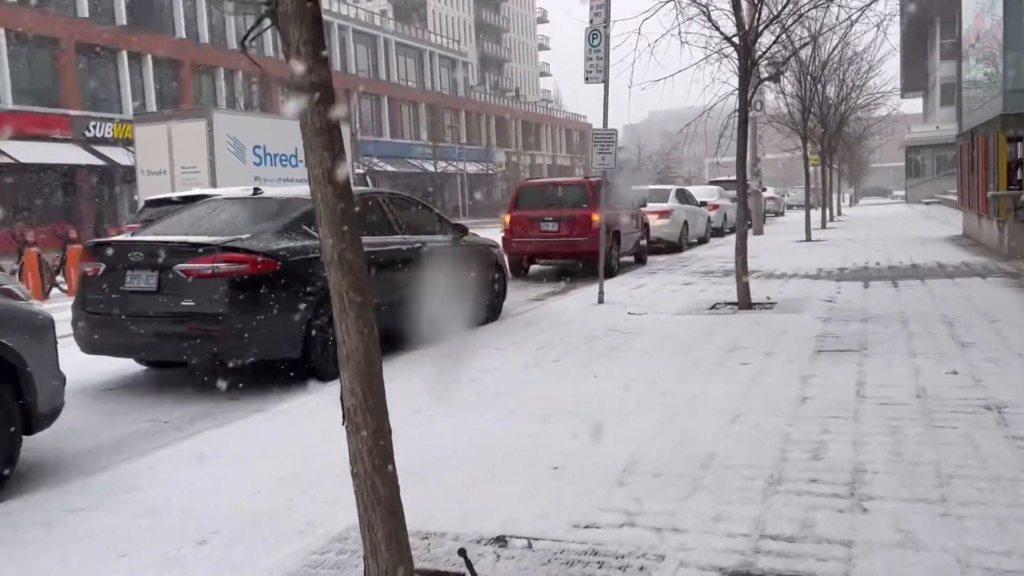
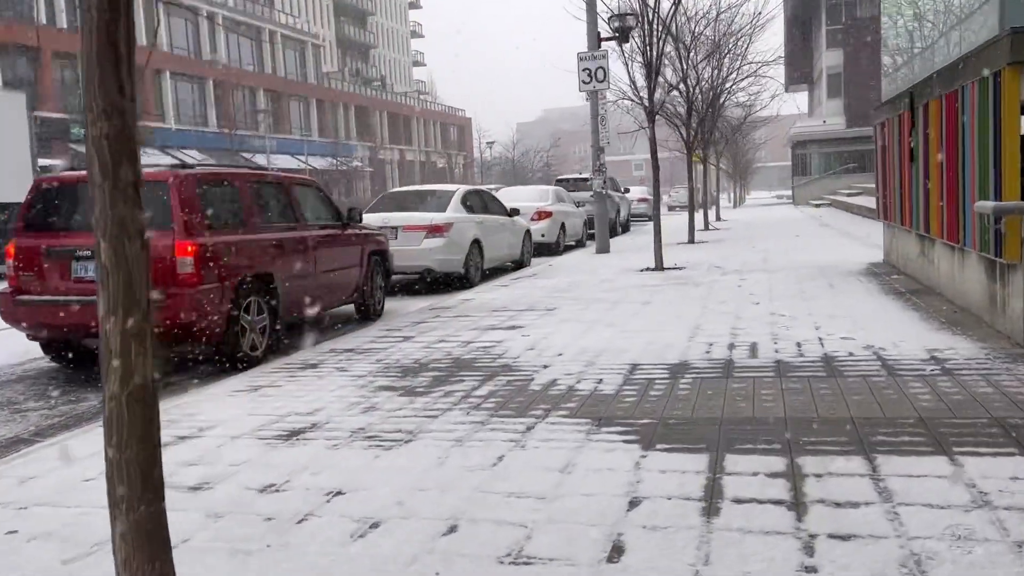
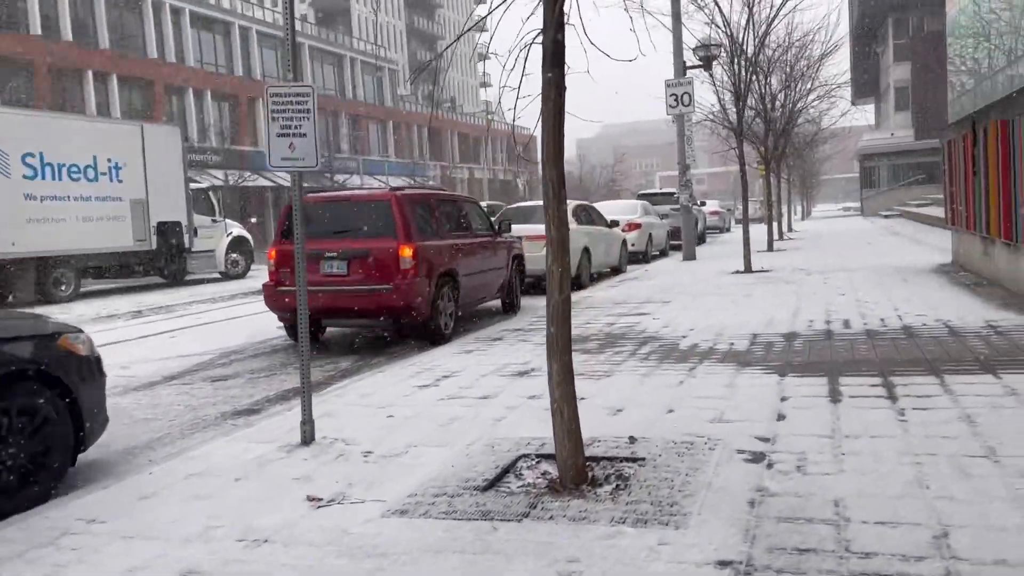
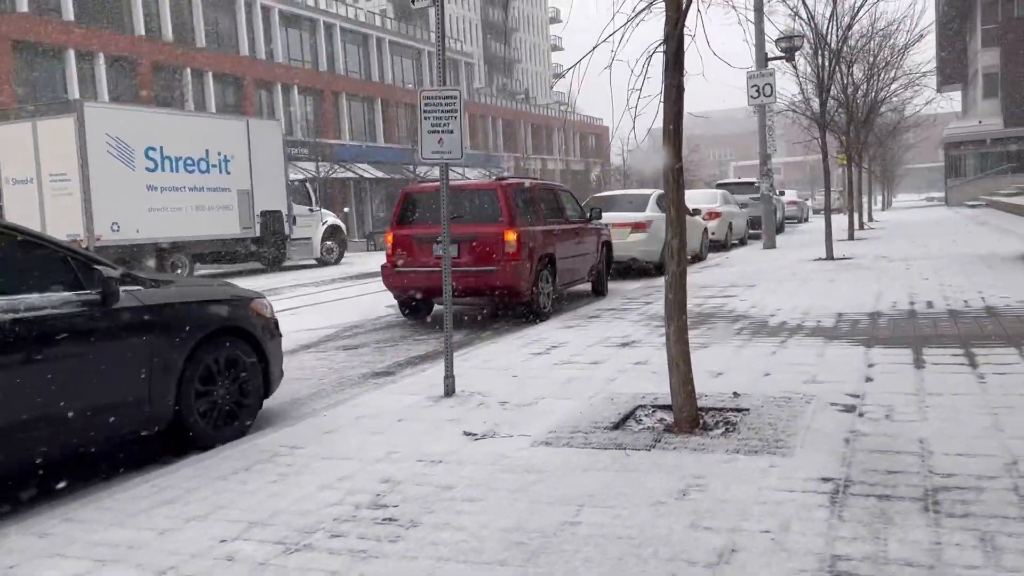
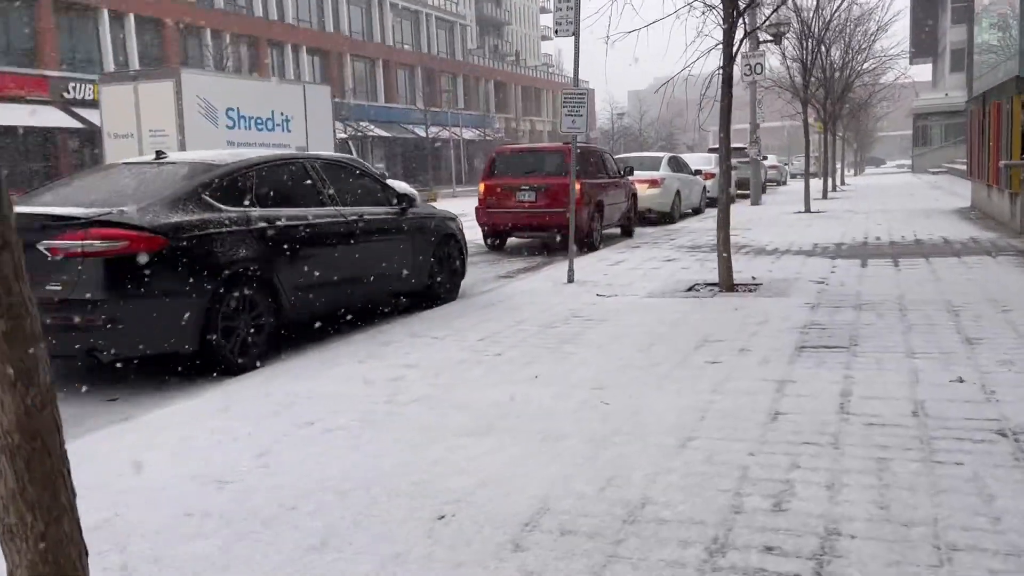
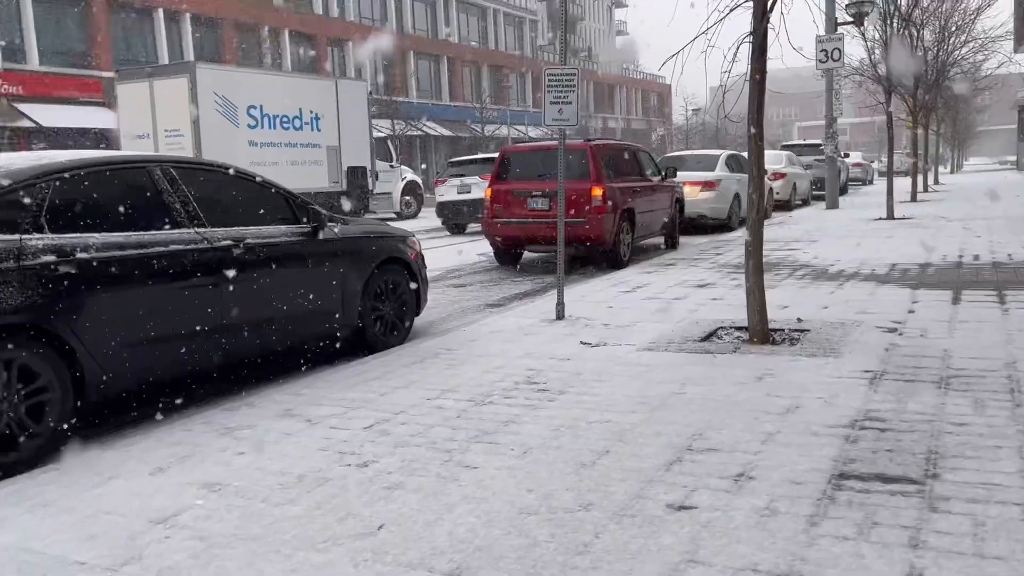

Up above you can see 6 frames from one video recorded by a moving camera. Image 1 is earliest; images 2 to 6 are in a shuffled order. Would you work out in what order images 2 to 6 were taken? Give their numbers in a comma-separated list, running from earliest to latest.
5, 6, 4, 3, 2
